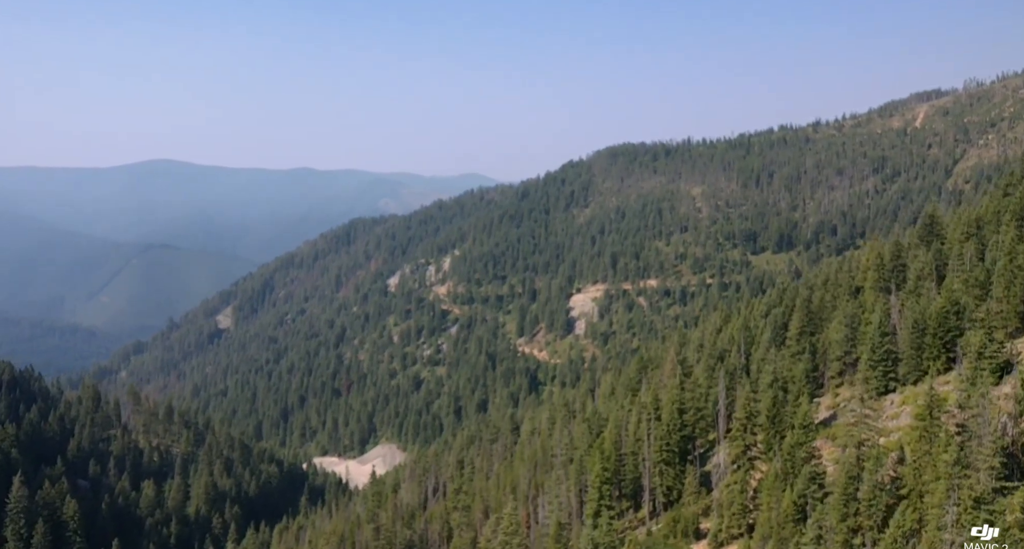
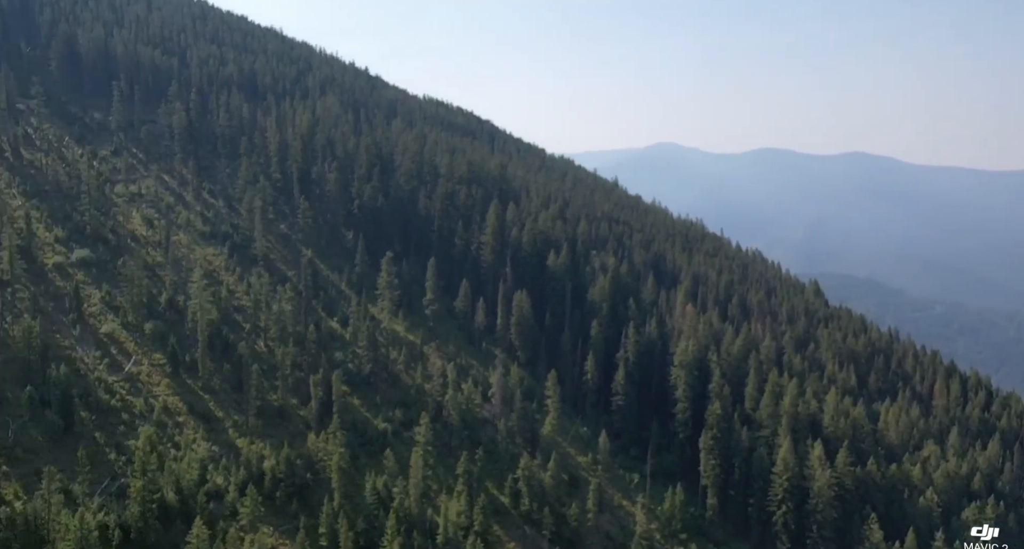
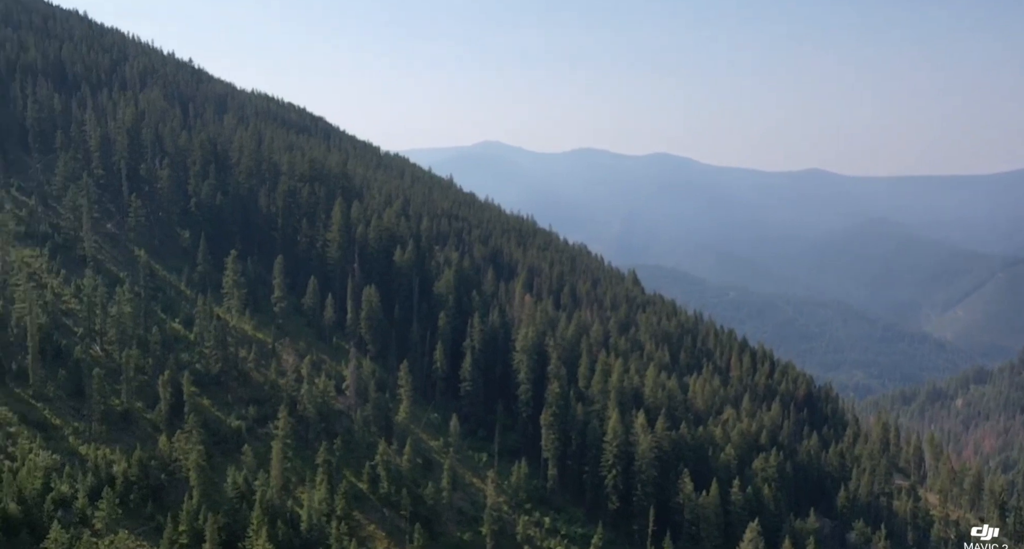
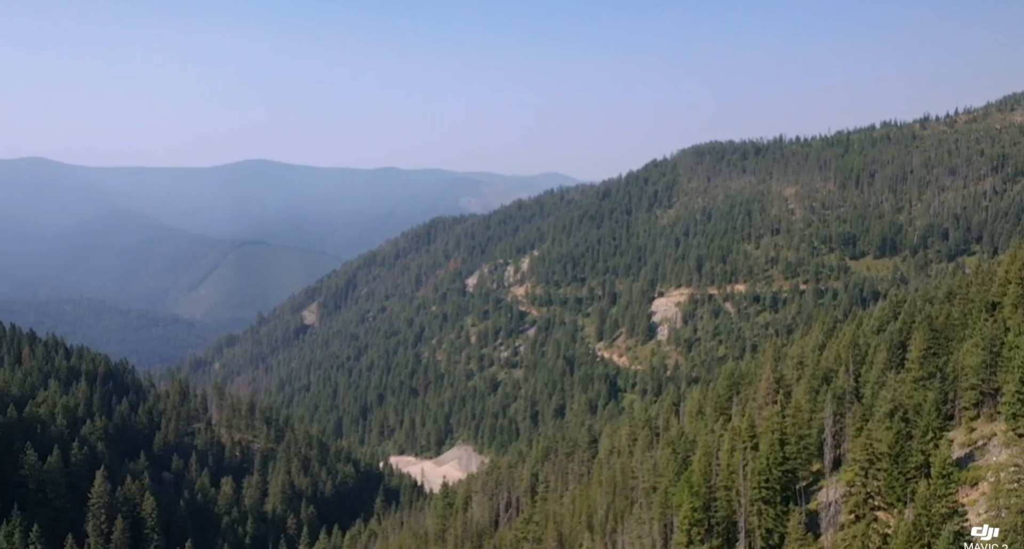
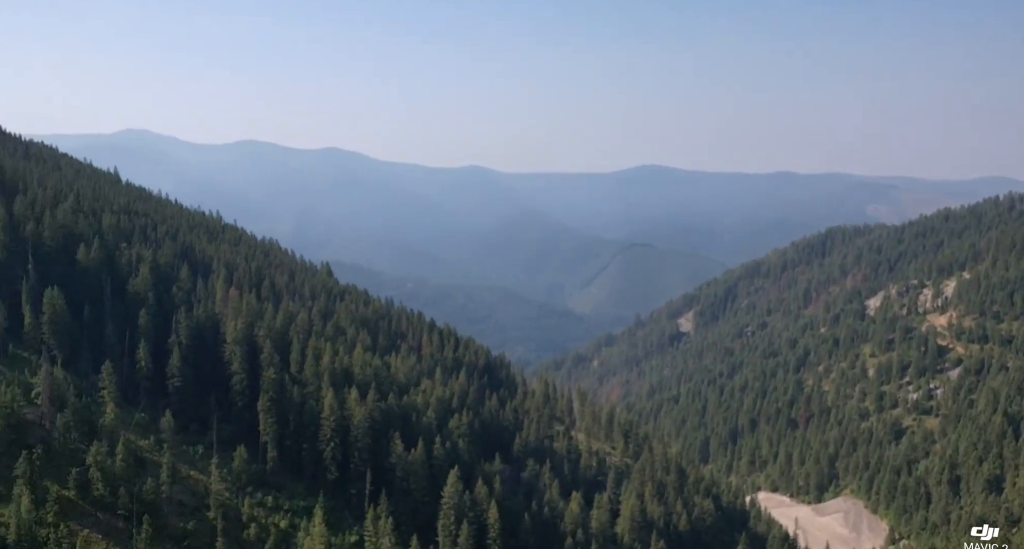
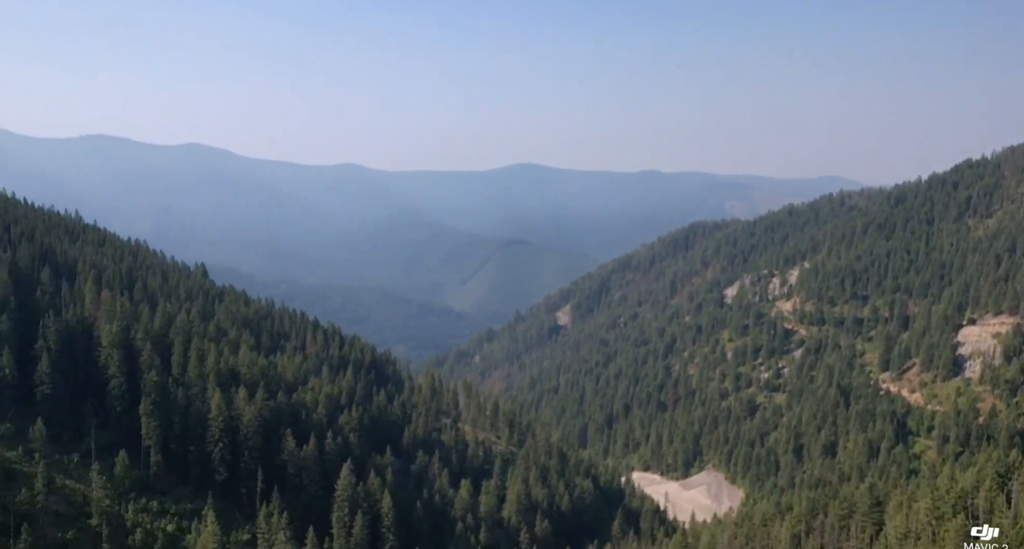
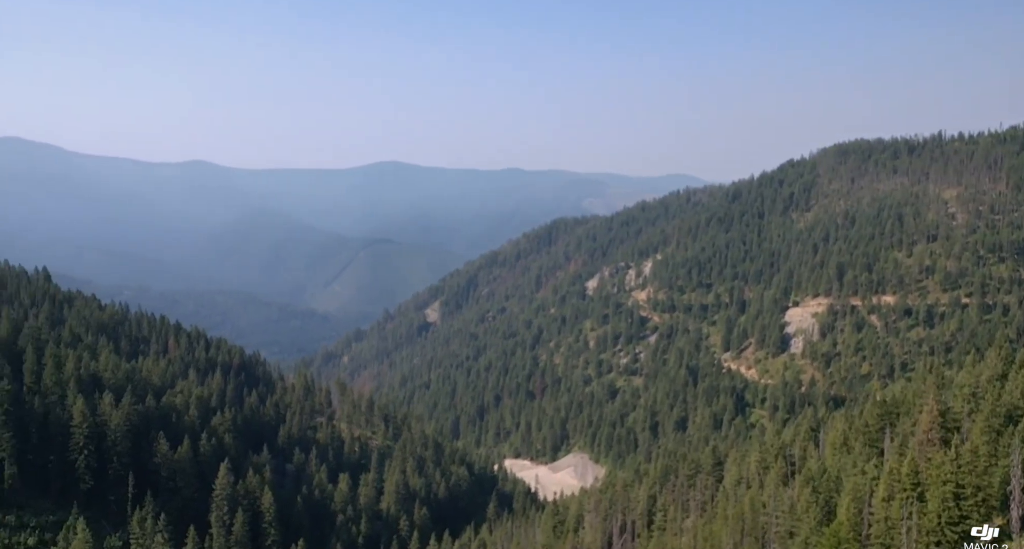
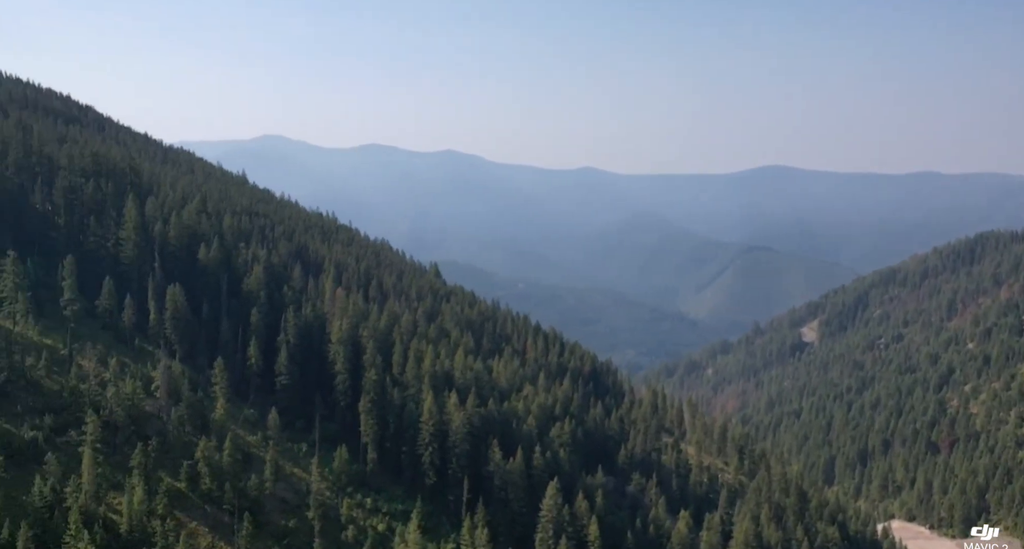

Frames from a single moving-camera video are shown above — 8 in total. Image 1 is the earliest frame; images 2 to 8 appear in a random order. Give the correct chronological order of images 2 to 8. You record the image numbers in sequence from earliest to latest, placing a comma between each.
4, 7, 6, 5, 8, 3, 2
